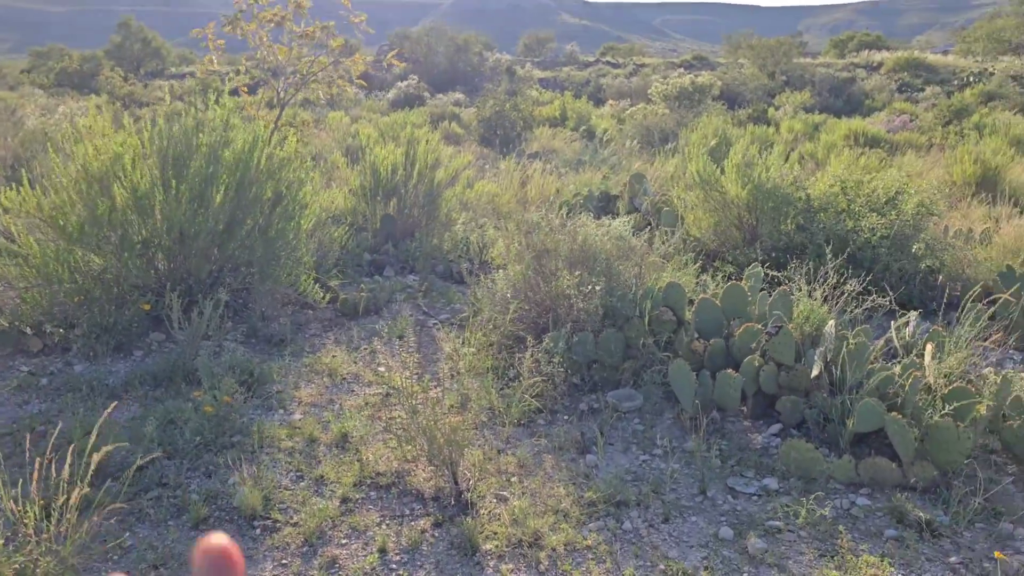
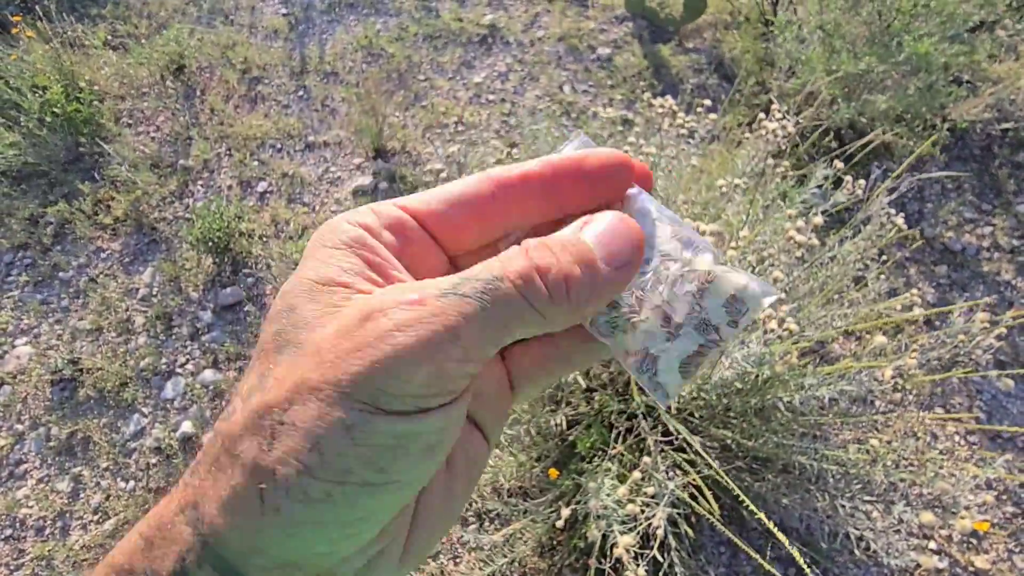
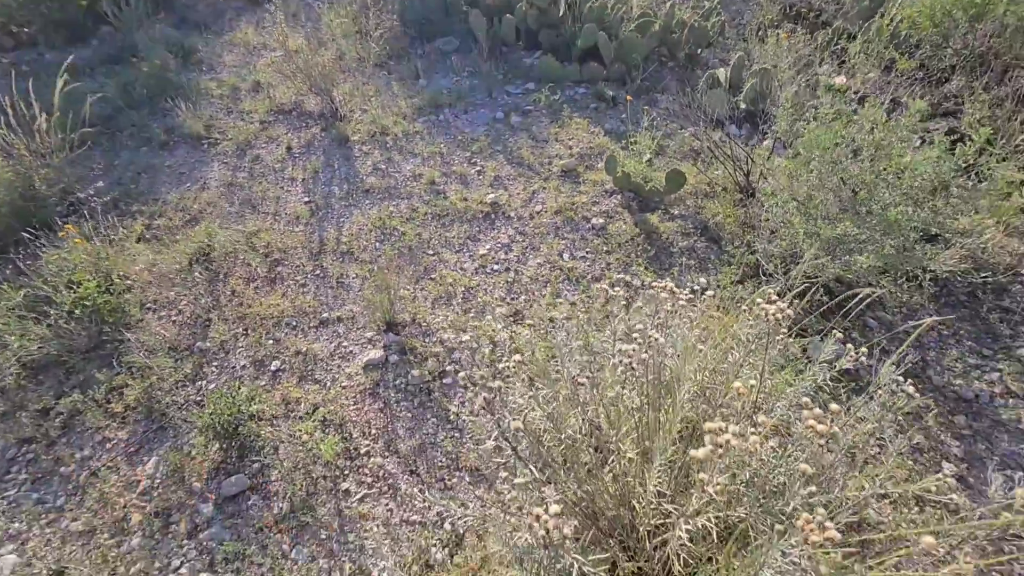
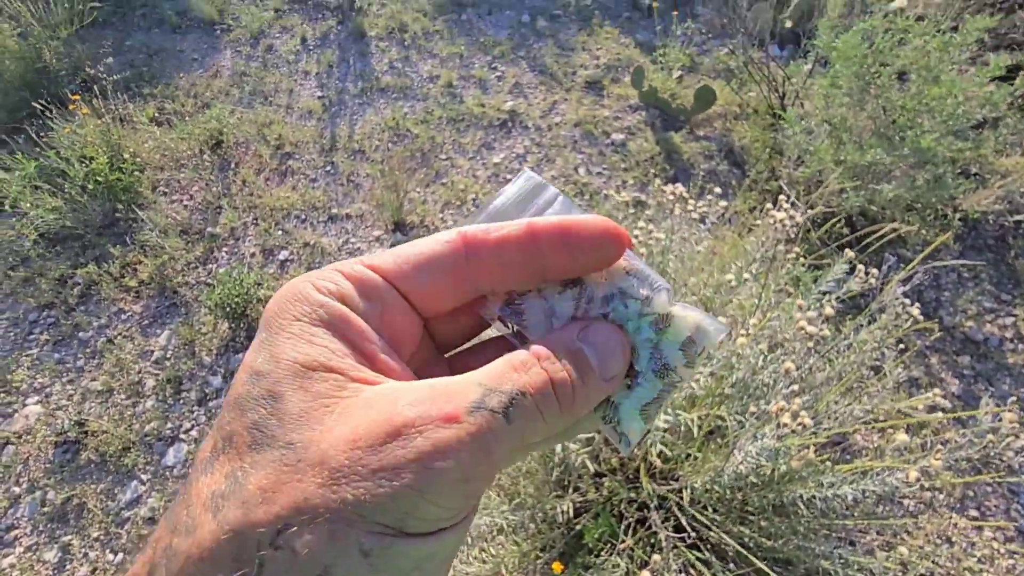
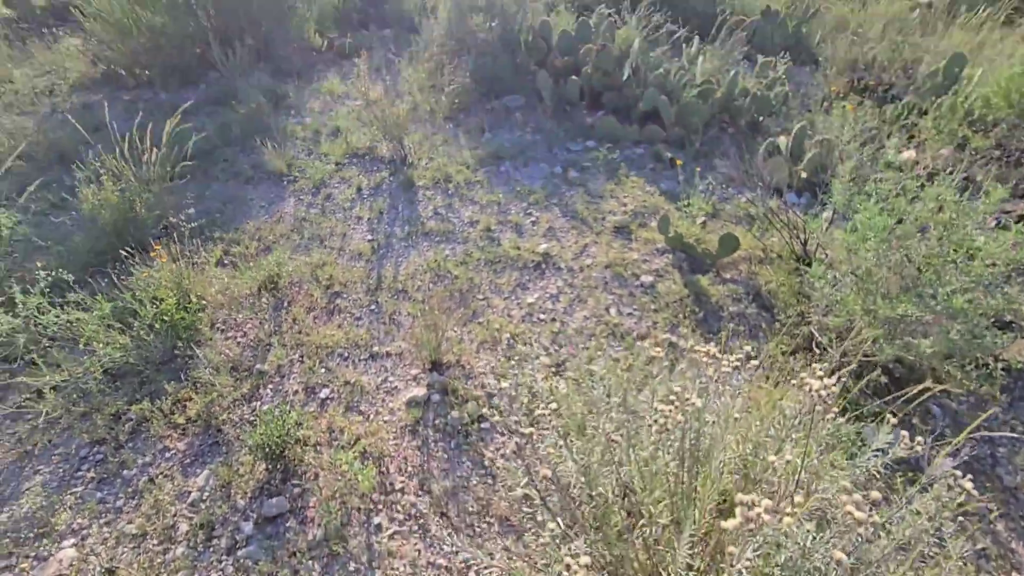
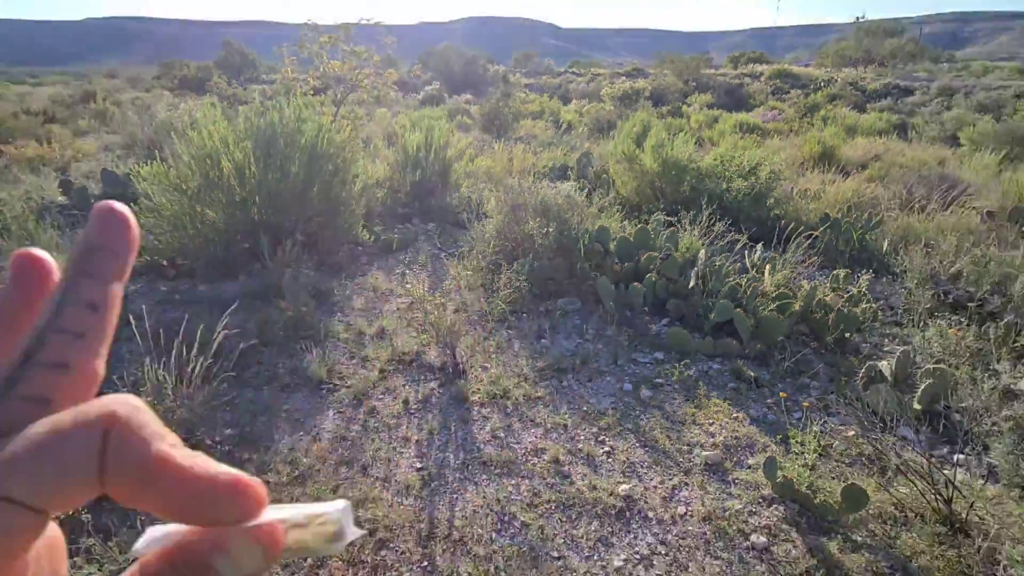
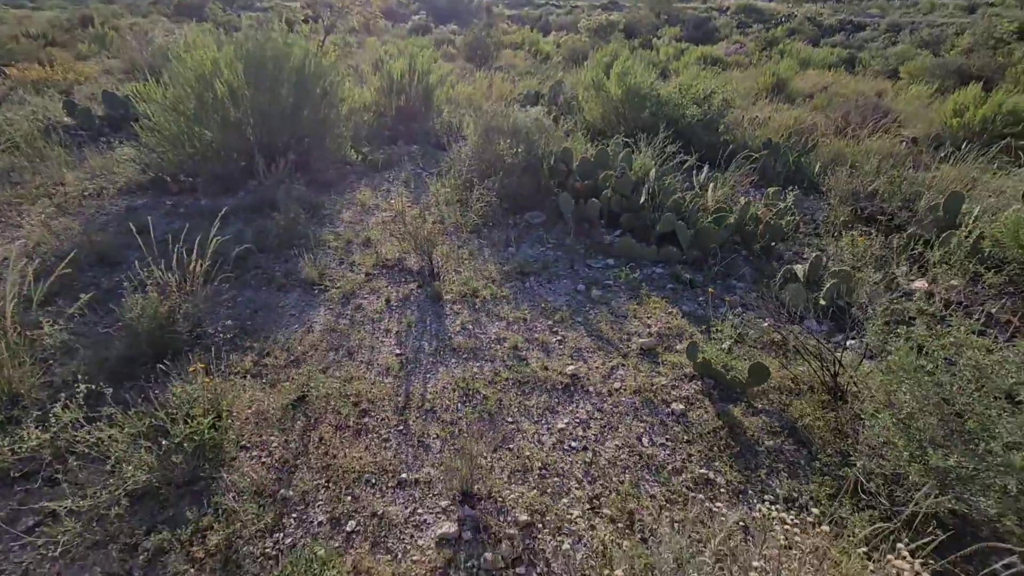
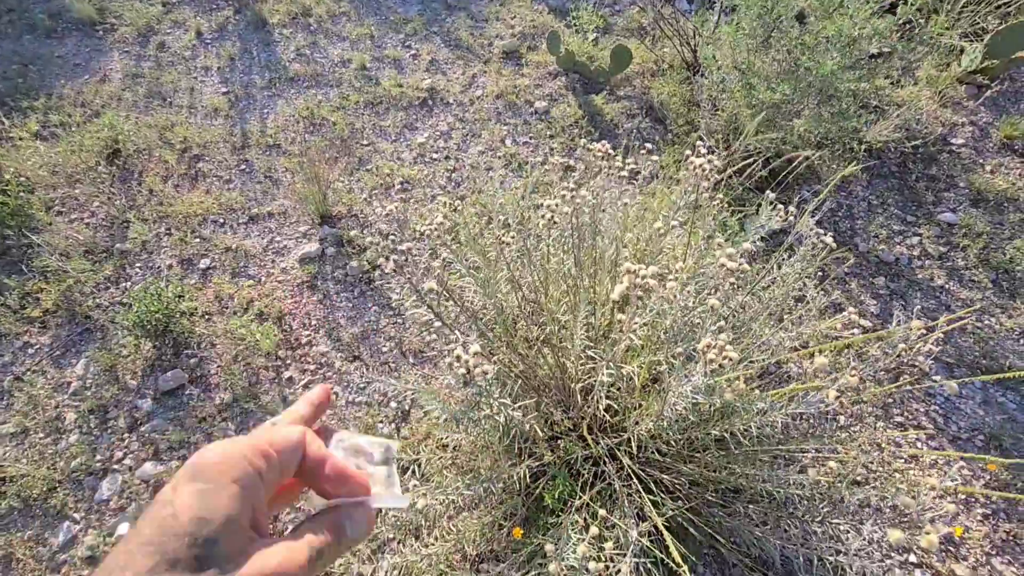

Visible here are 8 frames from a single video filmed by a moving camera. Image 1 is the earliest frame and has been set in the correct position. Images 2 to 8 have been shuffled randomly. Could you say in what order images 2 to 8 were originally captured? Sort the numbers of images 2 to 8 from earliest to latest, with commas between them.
6, 7, 3, 8, 2, 4, 5
